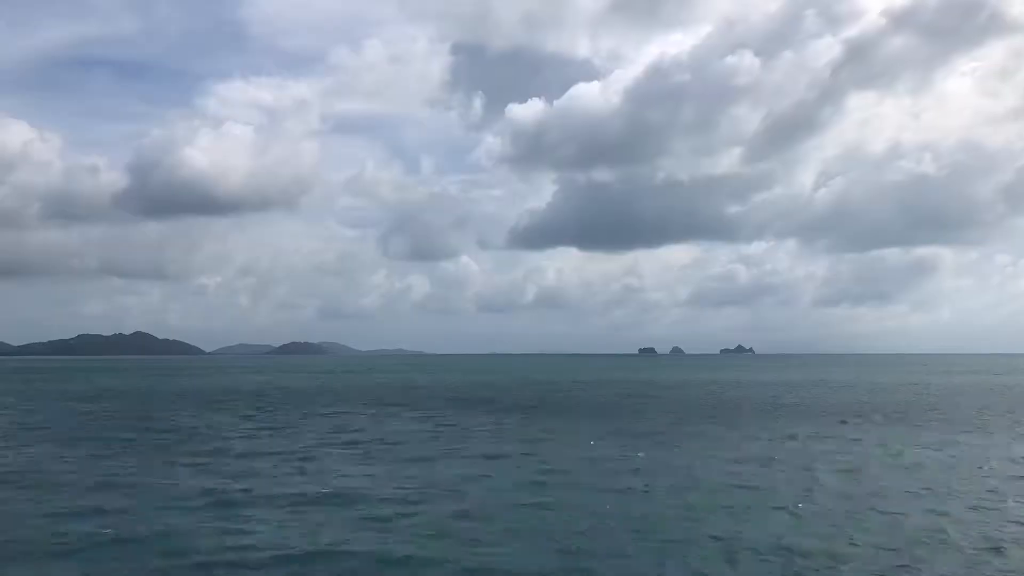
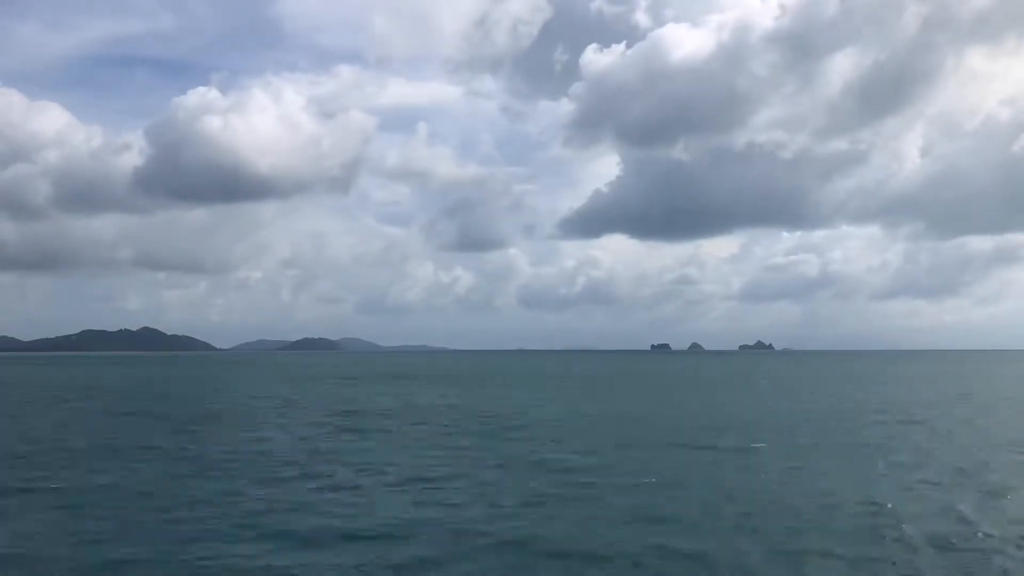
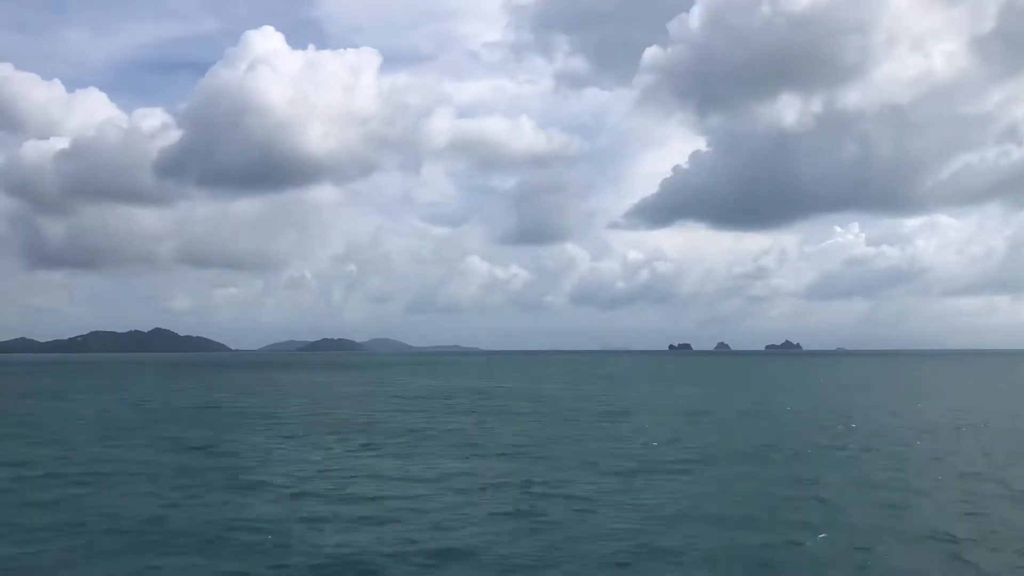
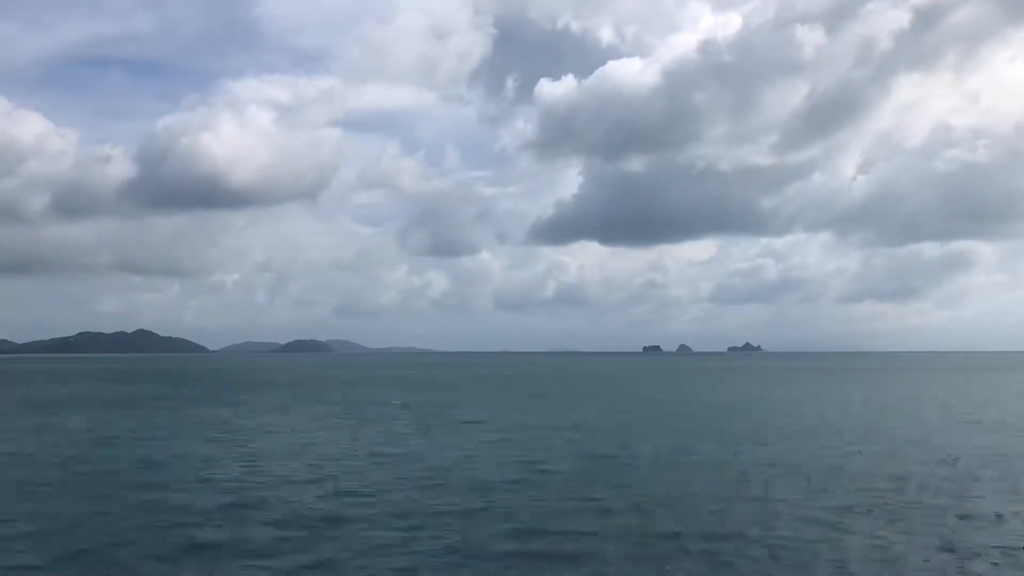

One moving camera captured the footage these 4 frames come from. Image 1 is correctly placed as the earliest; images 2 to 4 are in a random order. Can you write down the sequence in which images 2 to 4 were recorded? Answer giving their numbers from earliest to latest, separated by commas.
4, 2, 3
